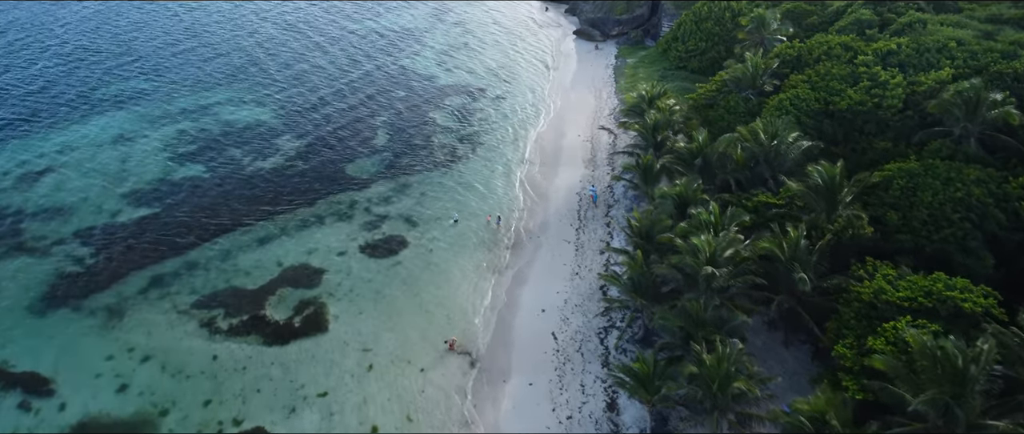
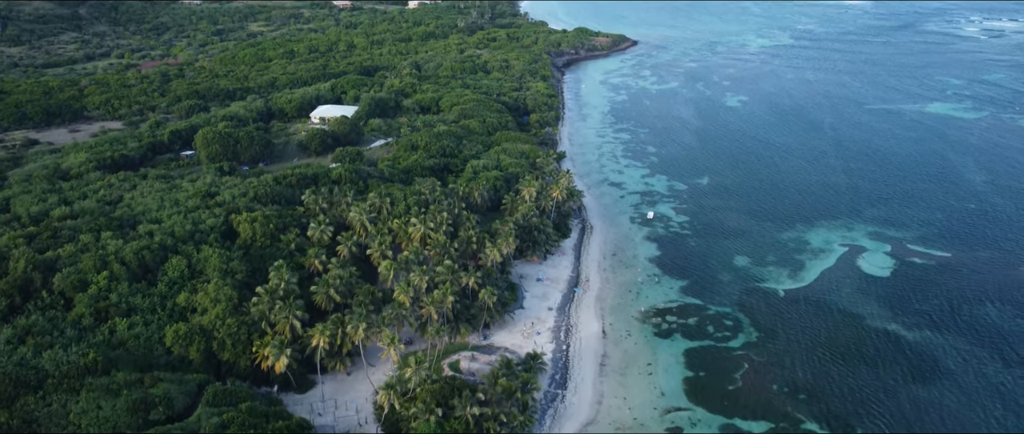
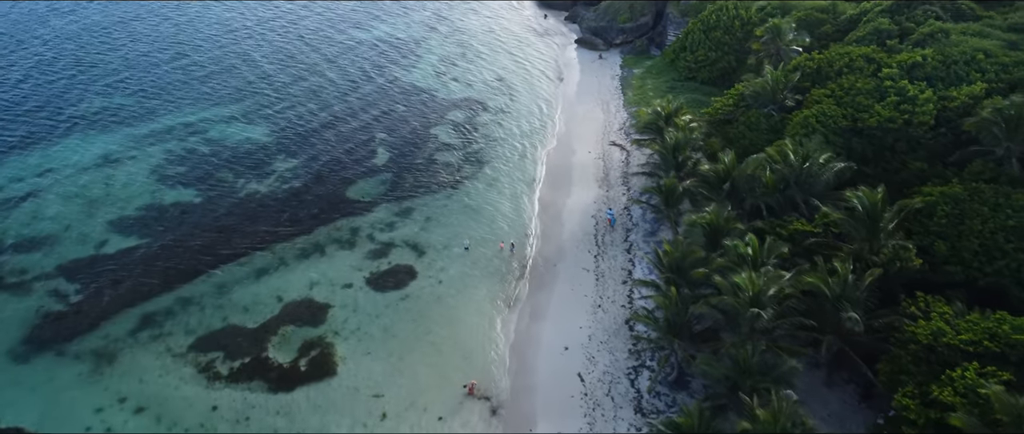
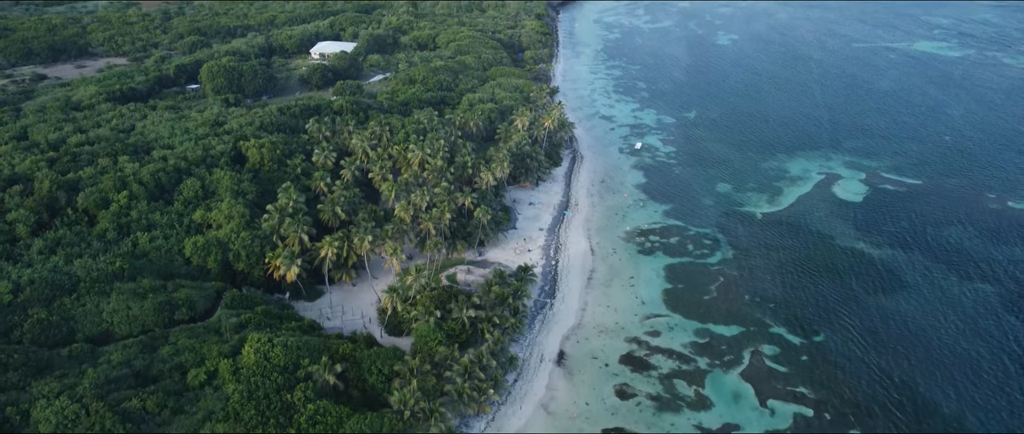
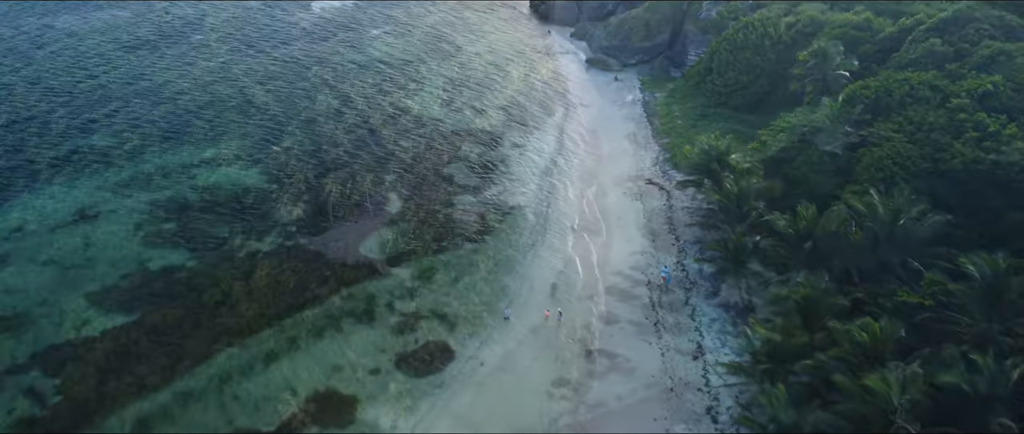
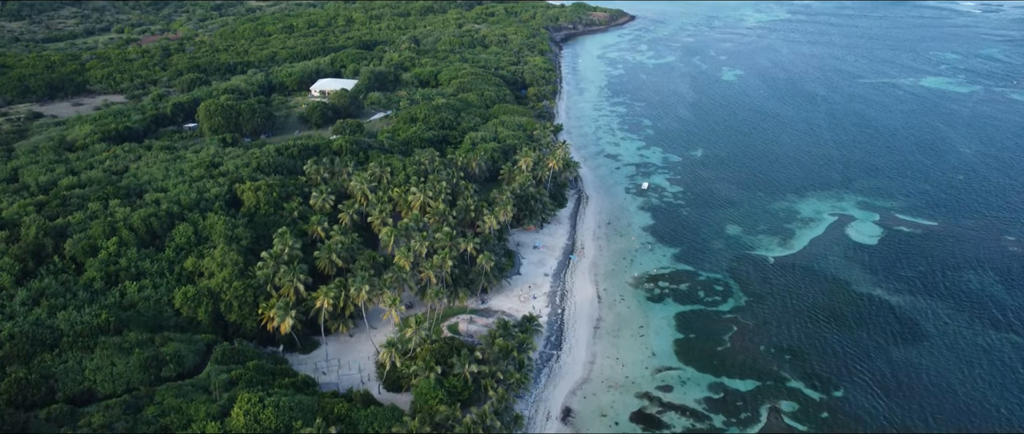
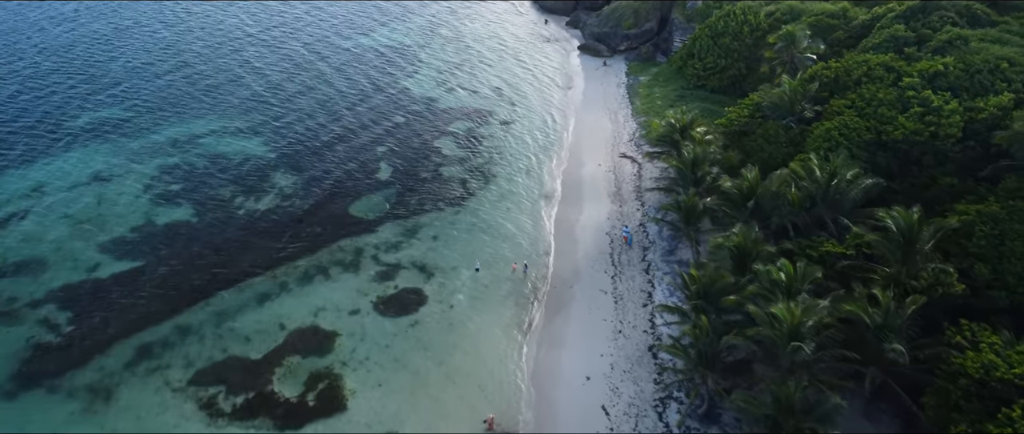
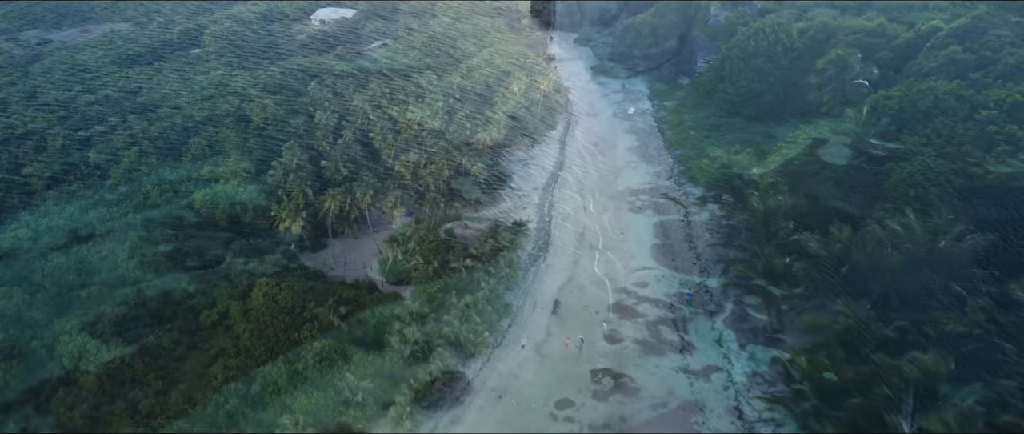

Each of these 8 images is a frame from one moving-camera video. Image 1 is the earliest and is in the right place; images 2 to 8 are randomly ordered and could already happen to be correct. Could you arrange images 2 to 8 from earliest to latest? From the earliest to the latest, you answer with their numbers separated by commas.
3, 7, 5, 8, 4, 6, 2
